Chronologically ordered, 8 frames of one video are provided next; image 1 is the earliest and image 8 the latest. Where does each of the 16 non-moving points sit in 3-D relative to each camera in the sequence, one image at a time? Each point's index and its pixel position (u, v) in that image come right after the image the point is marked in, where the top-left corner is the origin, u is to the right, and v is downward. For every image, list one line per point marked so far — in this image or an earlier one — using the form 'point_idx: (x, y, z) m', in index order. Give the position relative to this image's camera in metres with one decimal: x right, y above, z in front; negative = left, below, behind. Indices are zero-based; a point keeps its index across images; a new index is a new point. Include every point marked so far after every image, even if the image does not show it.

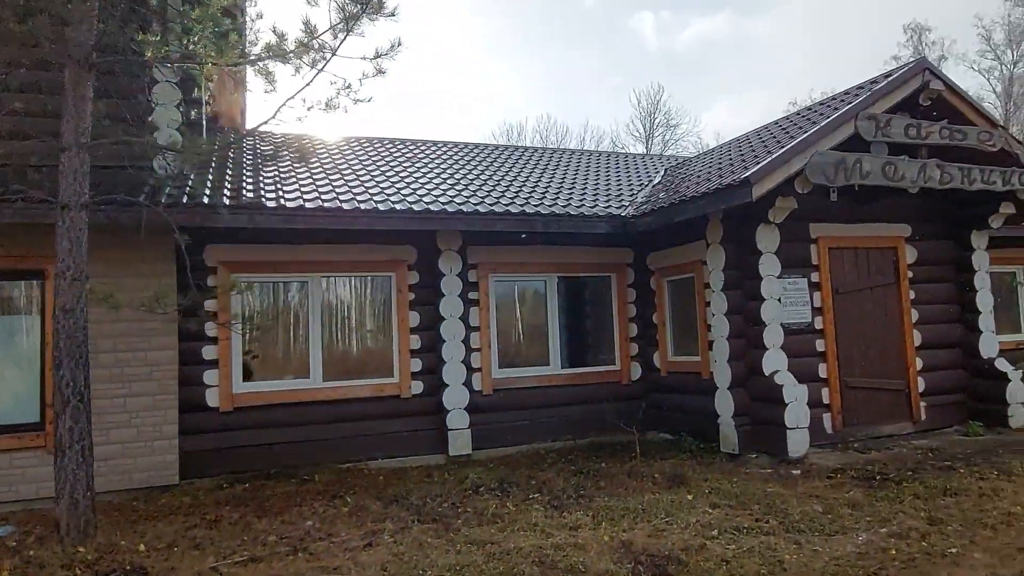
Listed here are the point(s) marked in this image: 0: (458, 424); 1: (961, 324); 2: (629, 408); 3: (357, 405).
0: (-0.6, -1.4, +7.2) m
1: (+4.9, -0.4, +7.6) m
2: (+1.4, -1.4, +8.1) m
3: (-1.6, -1.2, +7.1) m
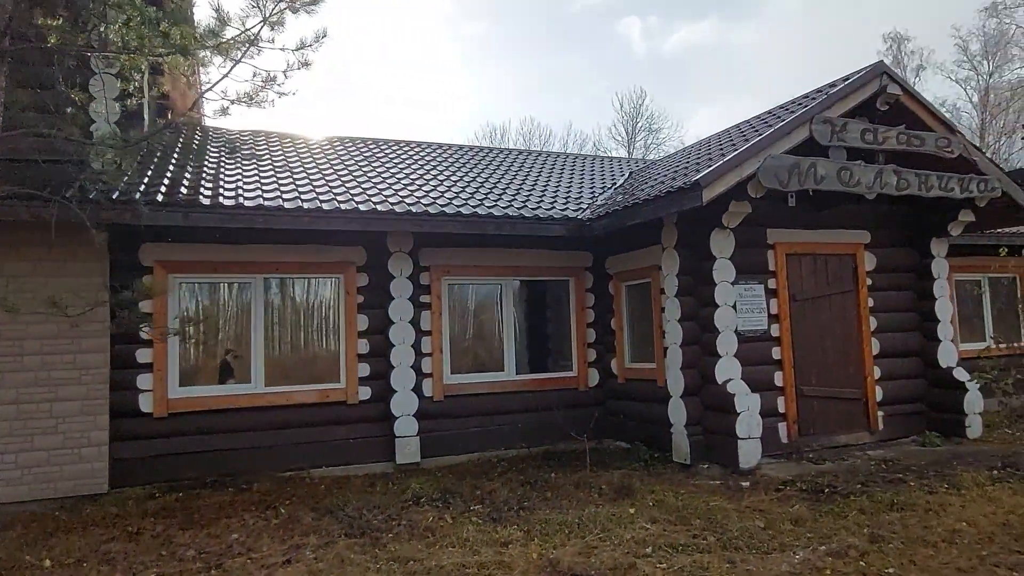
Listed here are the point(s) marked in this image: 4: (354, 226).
0: (-1.1, -1.4, +7.0) m
1: (+4.4, -0.5, +7.5) m
2: (+0.8, -1.5, +7.9) m
3: (-2.1, -1.2, +6.8) m
4: (-1.5, +0.6, +6.6) m
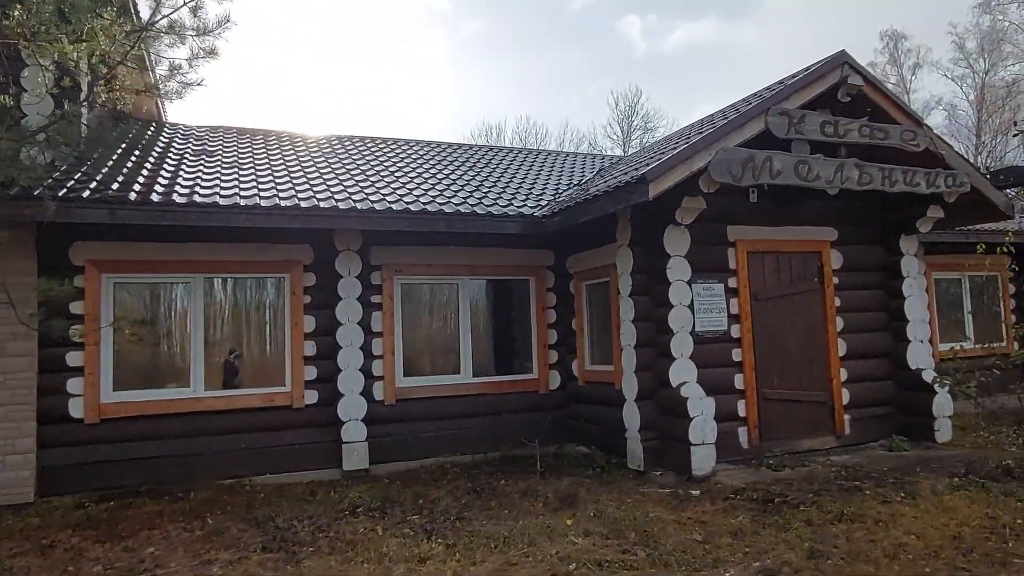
0: (-1.5, -1.4, +6.8) m
1: (+3.9, -0.5, +7.3) m
2: (+0.4, -1.4, +7.7) m
3: (-2.5, -1.2, +6.6) m
4: (-2.0, +0.6, +6.3) m
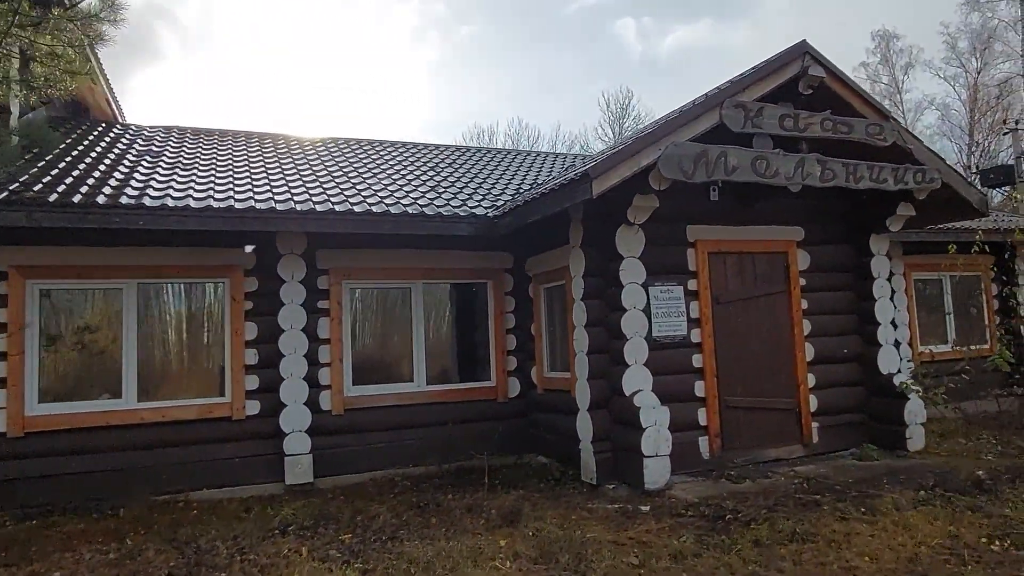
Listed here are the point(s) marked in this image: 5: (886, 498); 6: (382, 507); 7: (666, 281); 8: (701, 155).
0: (-2.0, -1.5, +6.4) m
1: (+3.5, -0.5, +7.0) m
2: (-0.1, -1.5, +7.3) m
3: (-3.0, -1.3, +6.2) m
4: (-2.5, +0.5, +6.0) m
5: (+2.6, -1.5, +4.9) m
6: (-1.1, -1.8, +5.7) m
7: (+1.4, +0.1, +6.1) m
8: (+1.4, +1.0, +5.3) m
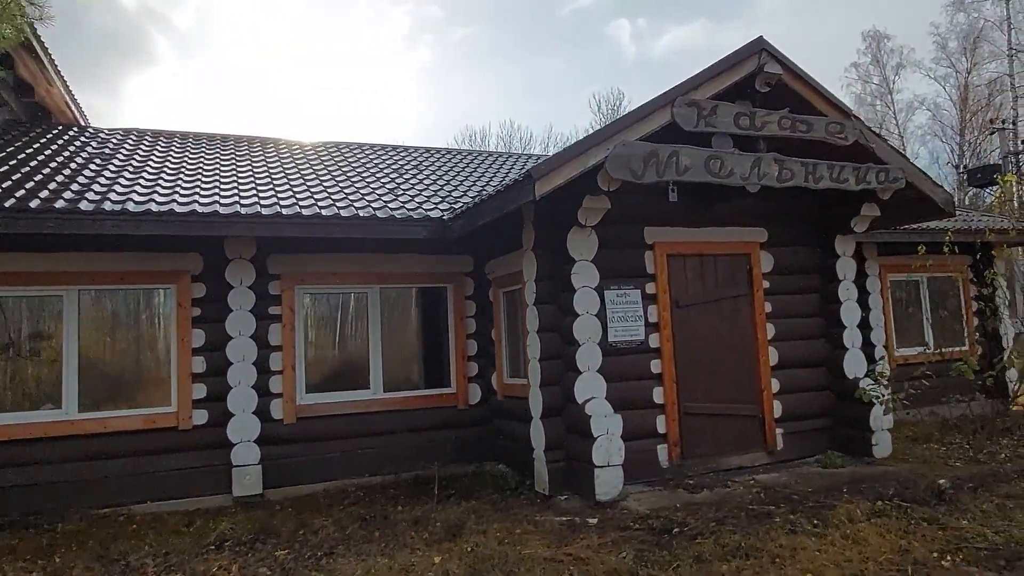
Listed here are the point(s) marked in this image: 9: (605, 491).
0: (-2.4, -1.5, +6.3) m
1: (+3.1, -0.5, +6.8) m
2: (-0.5, -1.5, +7.2) m
3: (-3.4, -1.3, +6.0) m
4: (-2.9, +0.5, +5.8) m
5: (+2.2, -1.5, +4.7) m
6: (-1.5, -1.9, +5.6) m
7: (+0.9, 0.0, +5.9) m
8: (+1.0, +1.0, +5.1) m
9: (+0.7, -1.6, +5.3) m
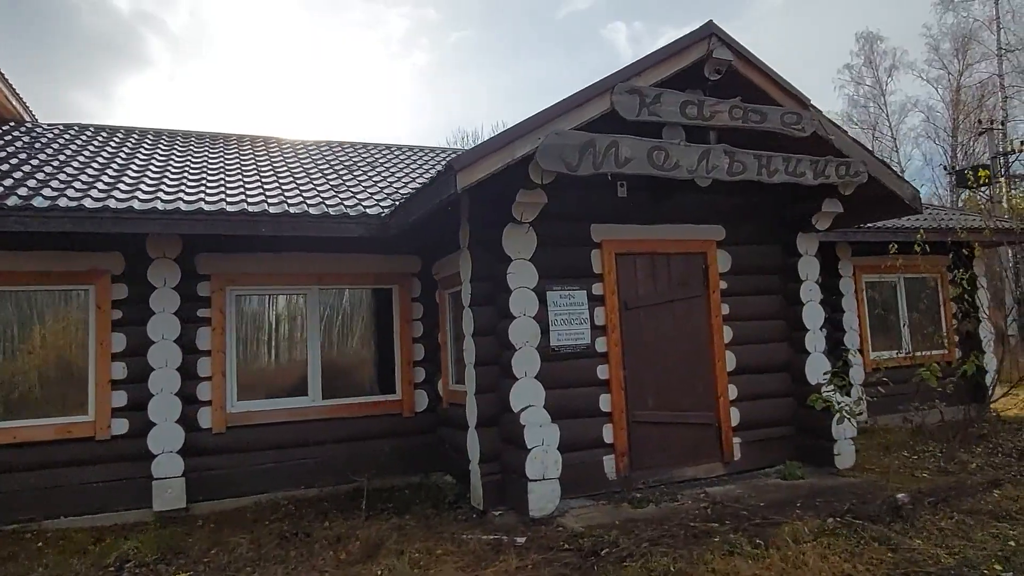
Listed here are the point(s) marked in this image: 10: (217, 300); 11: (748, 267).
0: (-2.9, -1.6, +5.9) m
1: (+2.6, -0.5, +6.5) m
2: (-1.0, -1.5, +6.8) m
3: (-3.9, -1.3, +5.7) m
4: (-3.4, +0.5, +5.5) m
5: (+1.7, -1.5, +4.4) m
6: (-2.0, -1.9, +5.2) m
7: (+0.4, 0.0, +5.6) m
8: (+0.5, +1.0, +4.7) m
9: (+0.2, -1.6, +4.9) m
10: (-2.7, -0.1, +6.3) m
11: (+2.2, +0.2, +6.3) m
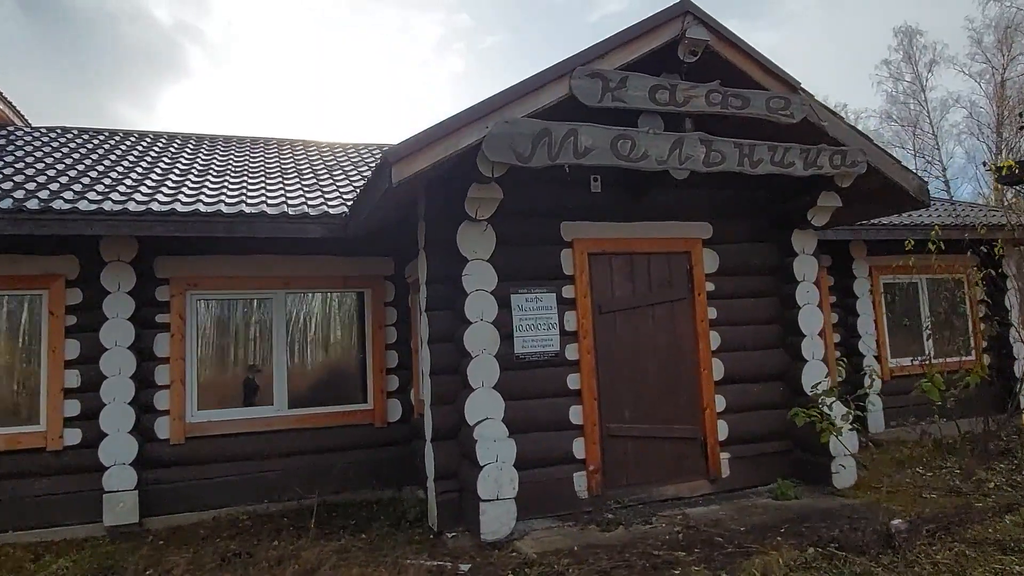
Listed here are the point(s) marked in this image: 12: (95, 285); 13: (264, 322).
0: (-3.2, -1.6, +5.6) m
1: (+2.3, -0.5, +5.9) m
2: (-1.2, -1.6, +6.4) m
3: (-4.2, -1.4, +5.5) m
4: (-3.7, +0.4, +5.3) m
5: (+1.4, -1.5, +3.9) m
6: (-2.3, -1.9, +4.9) m
7: (+0.1, 0.0, +5.2) m
8: (+0.2, +1.0, +4.3) m
9: (-0.1, -1.6, +4.5) m
10: (-2.9, -0.1, +6.0) m
11: (+1.9, +0.2, +5.8) m
12: (-3.5, 0.0, +5.9) m
13: (-2.3, -0.3, +6.3) m
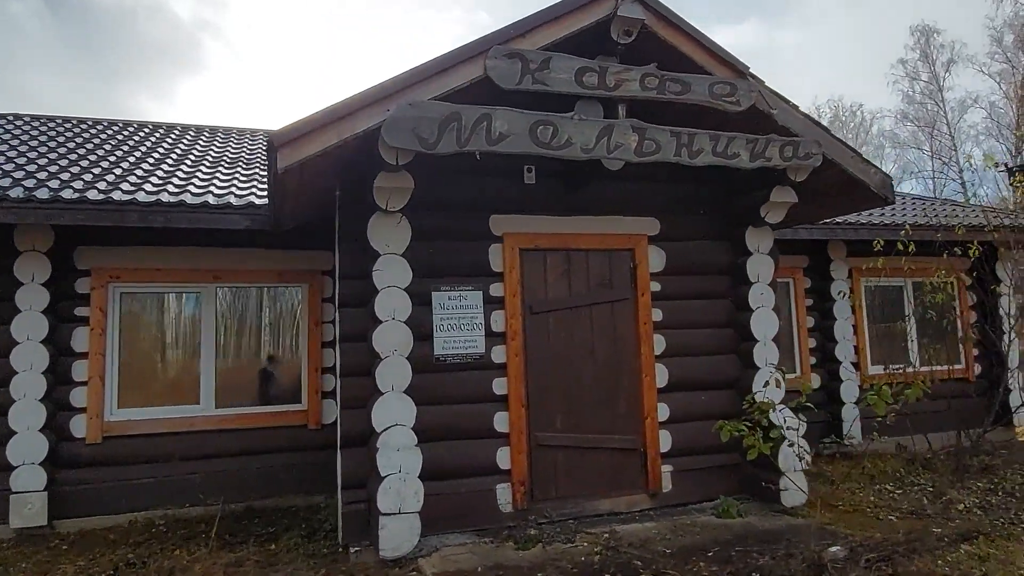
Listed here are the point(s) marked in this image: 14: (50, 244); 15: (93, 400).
0: (-3.7, -1.5, +5.3) m
1: (+1.8, -0.5, +5.5) m
2: (-1.8, -1.5, +6.1) m
3: (-4.7, -1.3, +5.2) m
4: (-4.2, +0.5, +5.0) m
5: (+0.8, -1.5, +3.5) m
6: (-2.9, -1.8, +4.6) m
7: (-0.4, 0.0, +4.8) m
8: (-0.4, +1.0, +4.0) m
9: (-0.7, -1.6, +4.2) m
10: (-3.4, -0.1, +5.7) m
11: (+1.4, +0.2, +5.5) m
12: (-4.0, +0.1, +5.6) m
13: (-2.8, -0.3, +6.0) m
14: (-3.7, +0.4, +5.6) m
15: (-3.4, -0.9, +5.6) m
